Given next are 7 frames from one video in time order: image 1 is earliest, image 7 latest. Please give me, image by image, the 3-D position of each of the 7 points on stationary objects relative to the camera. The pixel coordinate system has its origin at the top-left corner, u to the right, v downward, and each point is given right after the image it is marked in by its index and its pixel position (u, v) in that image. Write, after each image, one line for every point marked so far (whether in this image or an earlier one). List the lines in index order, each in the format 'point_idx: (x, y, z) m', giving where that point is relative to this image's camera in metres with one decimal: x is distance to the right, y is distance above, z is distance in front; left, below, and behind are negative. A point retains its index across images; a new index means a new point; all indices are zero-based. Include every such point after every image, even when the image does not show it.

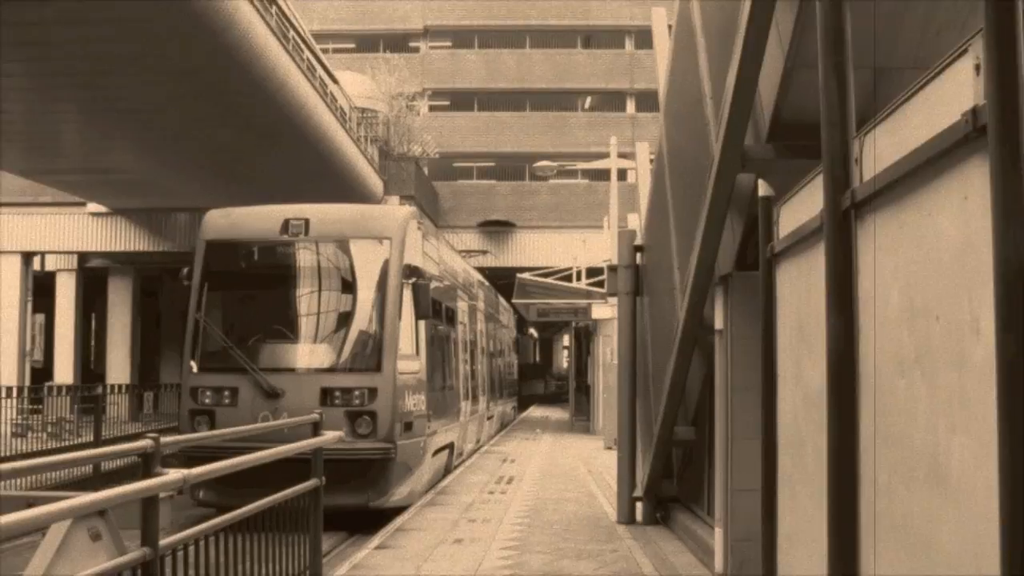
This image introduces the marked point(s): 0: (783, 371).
0: (+1.2, -0.4, +6.8) m
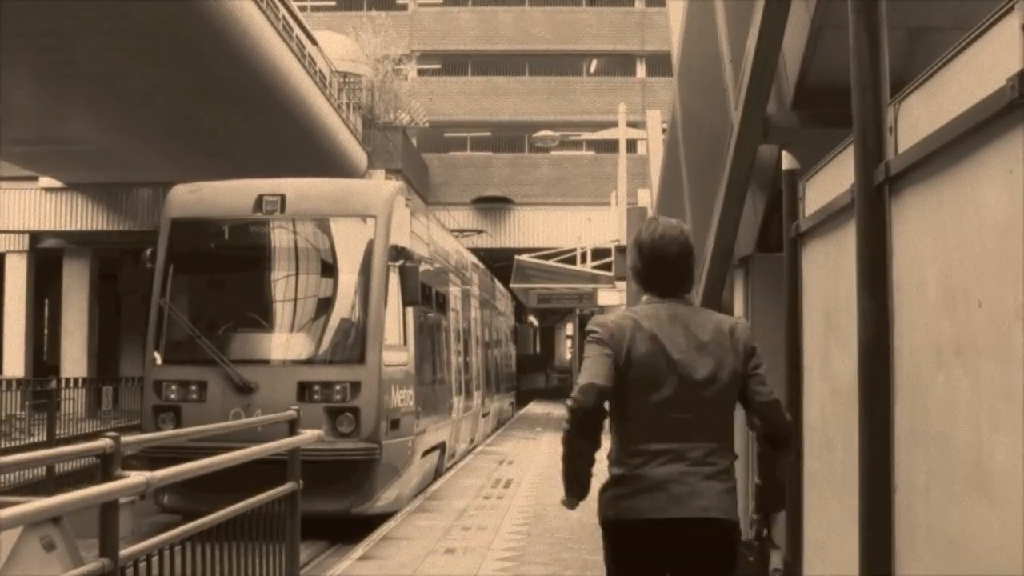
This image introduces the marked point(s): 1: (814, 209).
0: (+1.2, -0.3, +6.1) m
1: (+1.2, +0.3, +6.1) m
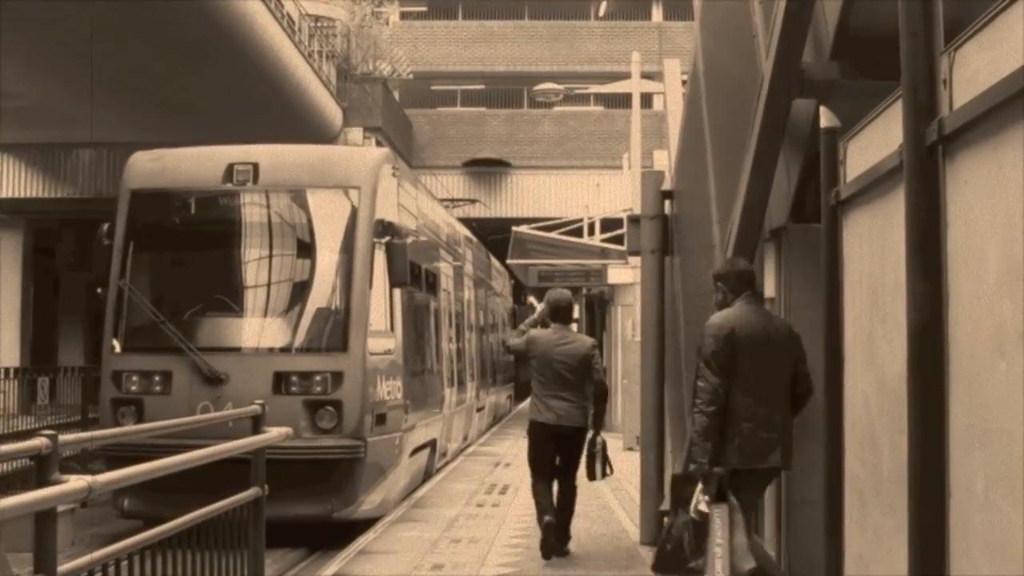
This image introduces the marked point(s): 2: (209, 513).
0: (+1.2, -0.2, +5.3) m
1: (+1.2, +0.4, +5.3) m
2: (-1.1, -0.8, +5.6) m
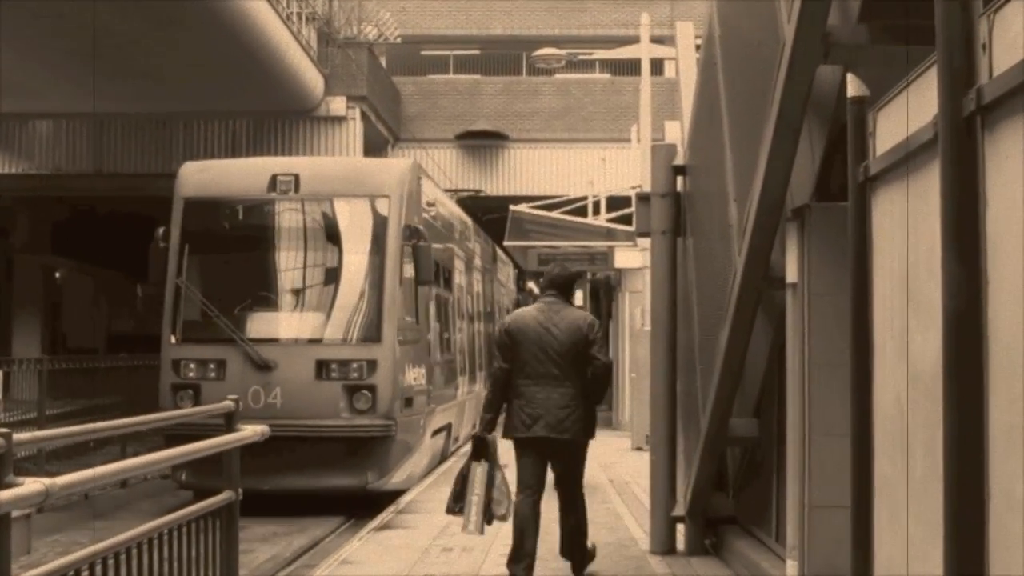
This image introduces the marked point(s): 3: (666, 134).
0: (+1.2, -0.2, +4.8) m
1: (+1.2, +0.4, +4.8) m
2: (-1.1, -0.8, +5.1) m
3: (+1.1, +1.2, +11.1) m
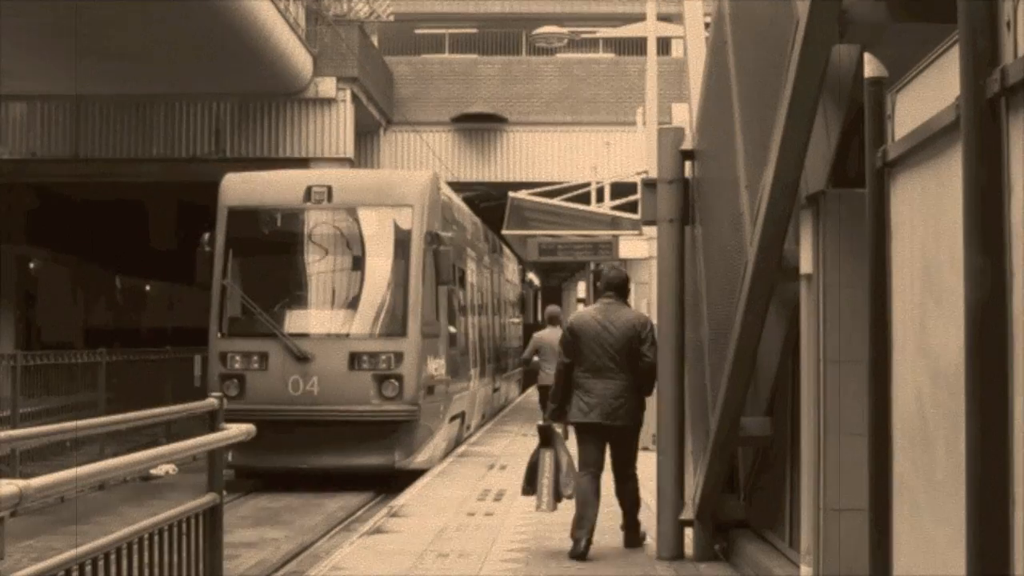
0: (+1.2, -0.1, +4.6) m
1: (+1.2, +0.5, +4.5) m
2: (-1.1, -0.8, +4.9) m
3: (+1.2, +1.2, +10.8) m
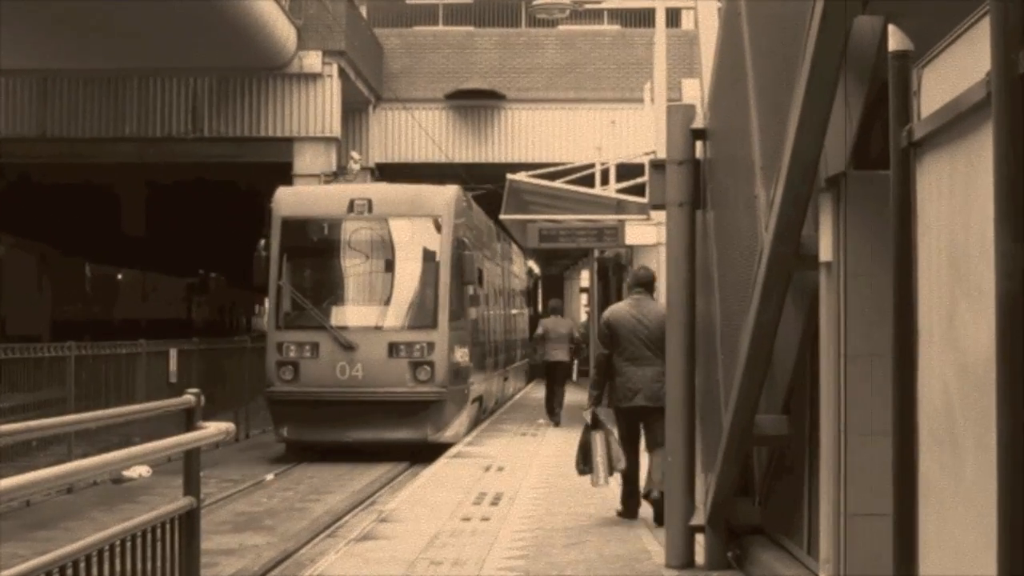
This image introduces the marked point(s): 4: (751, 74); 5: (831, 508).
0: (+1.2, -0.1, +4.2) m
1: (+1.2, +0.5, +4.2) m
2: (-1.1, -0.7, +4.6) m
3: (+1.2, +1.3, +10.5) m
4: (+0.8, +0.8, +5.4) m
5: (+1.2, -0.8, +5.5) m
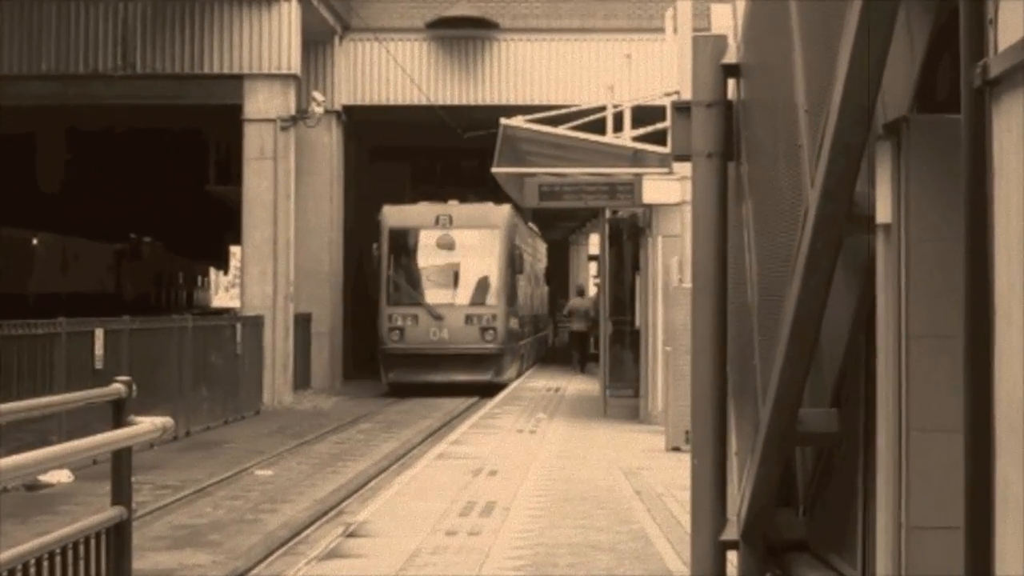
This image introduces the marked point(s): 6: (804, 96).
0: (+1.2, 0.0, +3.5) m
1: (+1.2, +0.6, +3.5) m
2: (-1.1, -0.6, +3.8) m
3: (+1.2, +1.4, +9.7) m
4: (+0.8, +0.8, +4.7) m
5: (+1.1, -0.7, +4.7) m
6: (+0.9, +0.6, +4.5) m
